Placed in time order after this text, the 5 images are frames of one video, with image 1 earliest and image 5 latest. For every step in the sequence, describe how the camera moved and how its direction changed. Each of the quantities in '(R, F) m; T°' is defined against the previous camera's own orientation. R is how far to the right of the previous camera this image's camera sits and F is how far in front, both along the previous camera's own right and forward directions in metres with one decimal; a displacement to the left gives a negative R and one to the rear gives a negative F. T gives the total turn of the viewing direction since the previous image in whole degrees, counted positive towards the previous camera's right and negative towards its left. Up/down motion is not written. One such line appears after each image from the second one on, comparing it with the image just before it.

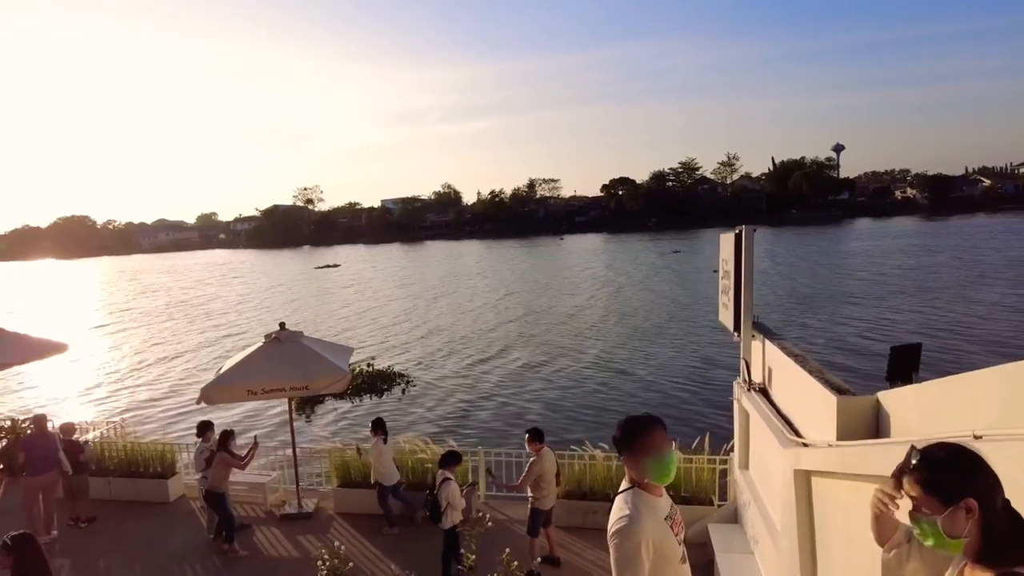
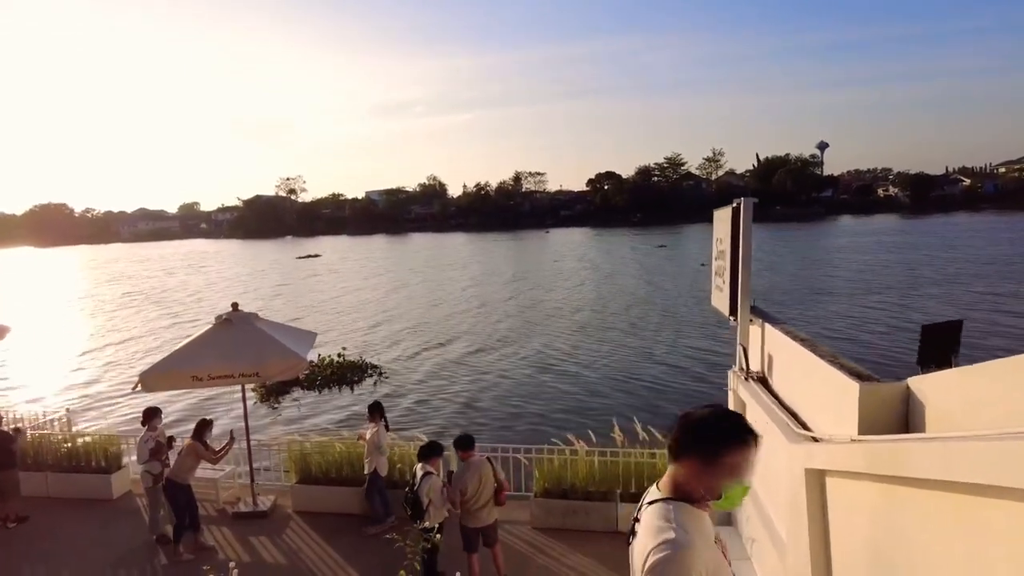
(+0.1, +0.9) m; +1°
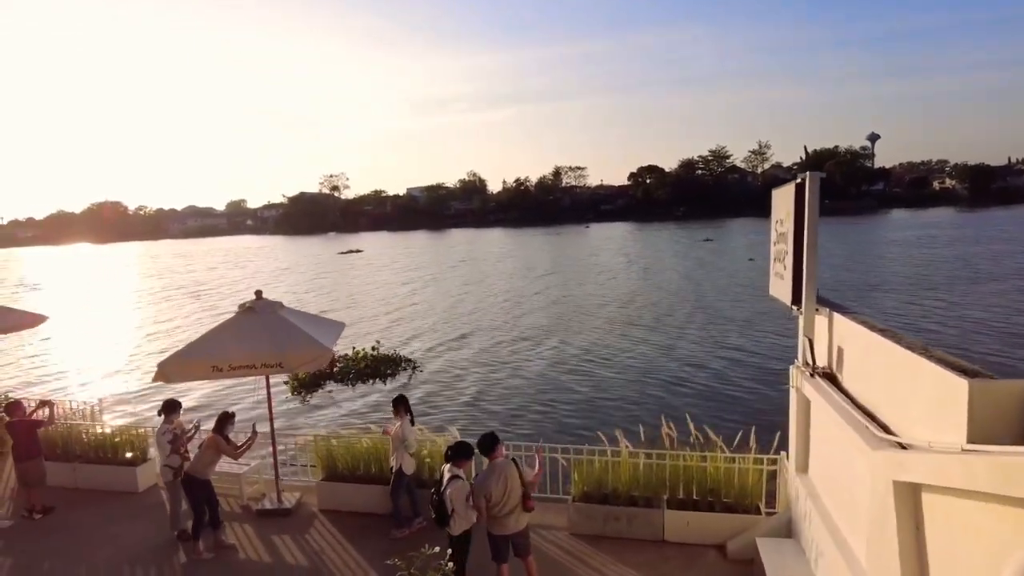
(0.0, +0.7) m; -3°
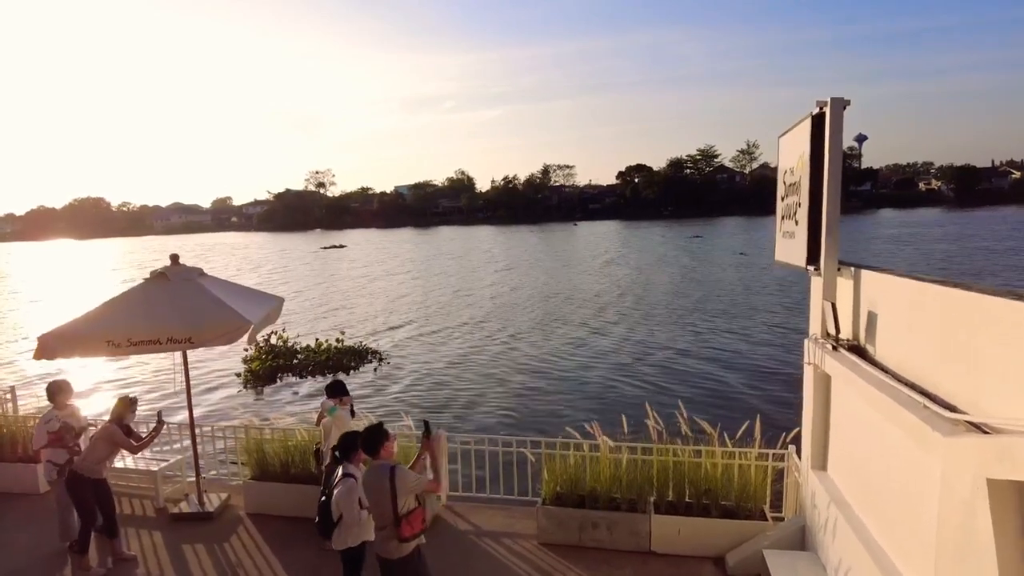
(+0.3, +1.5) m; +1°
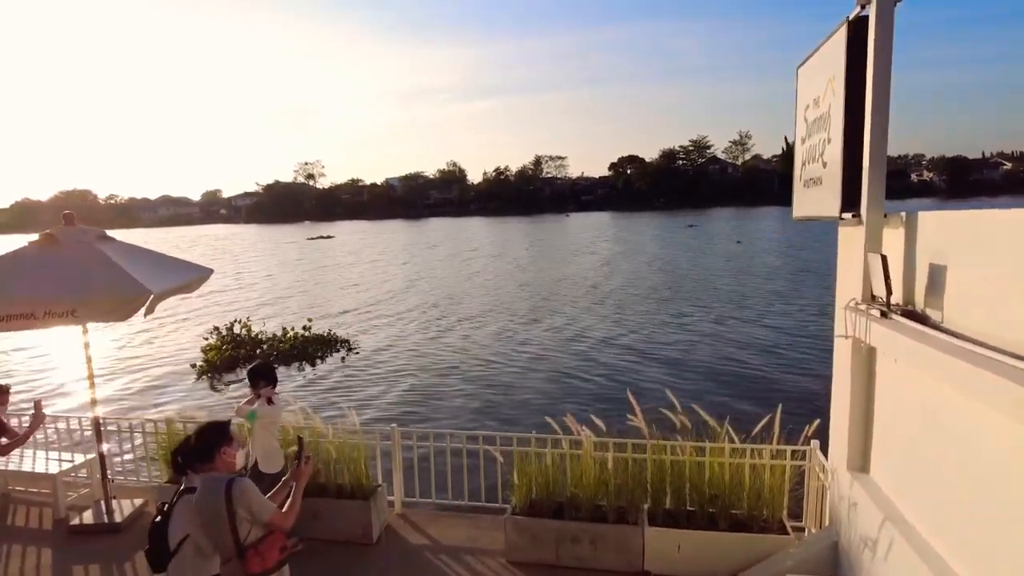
(+0.3, +1.4) m; +1°
